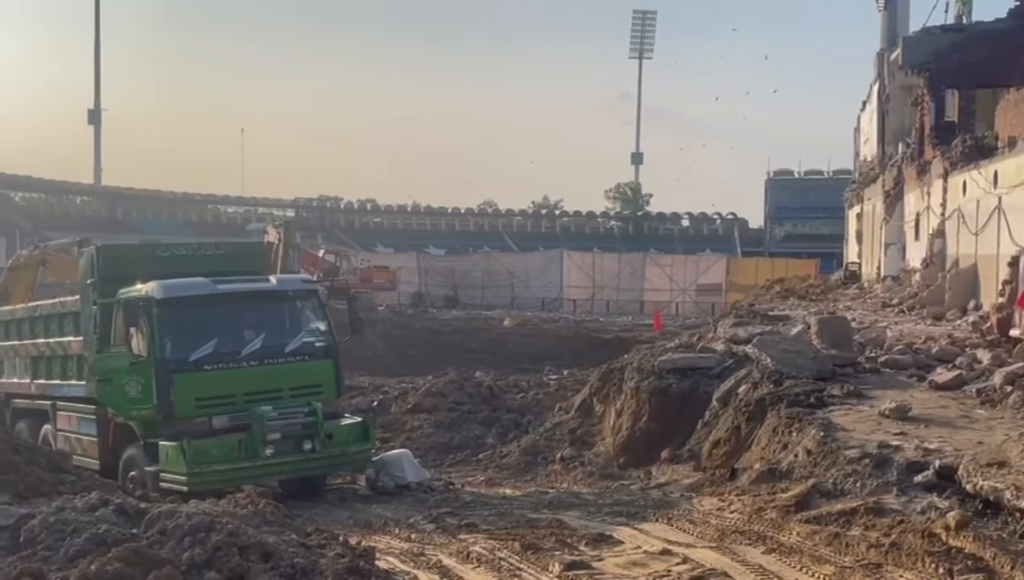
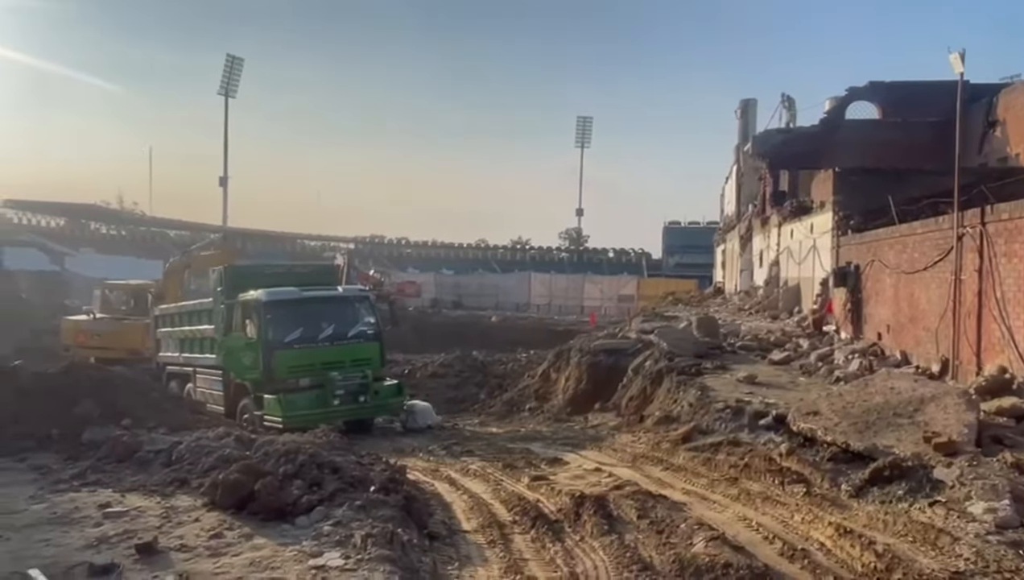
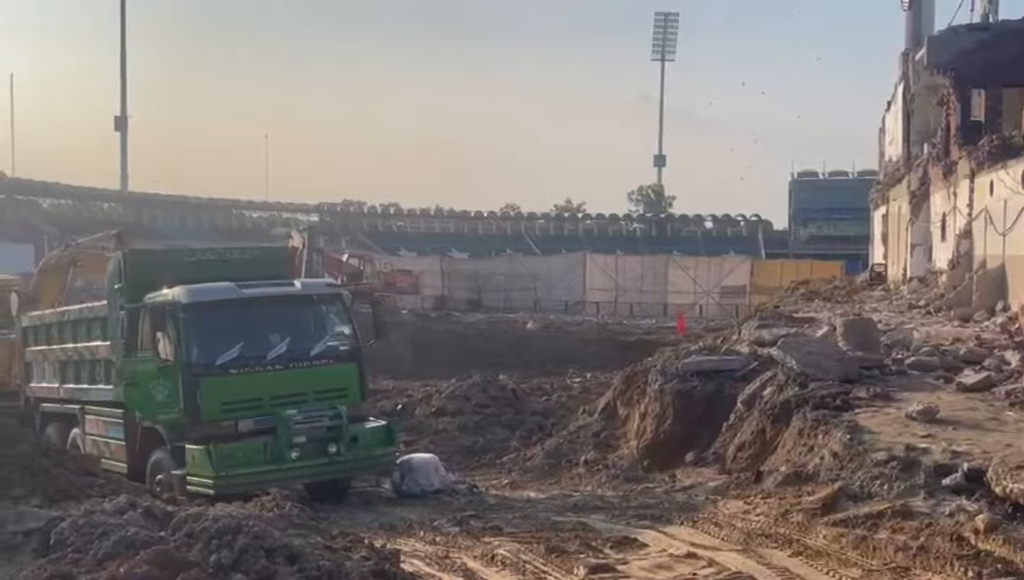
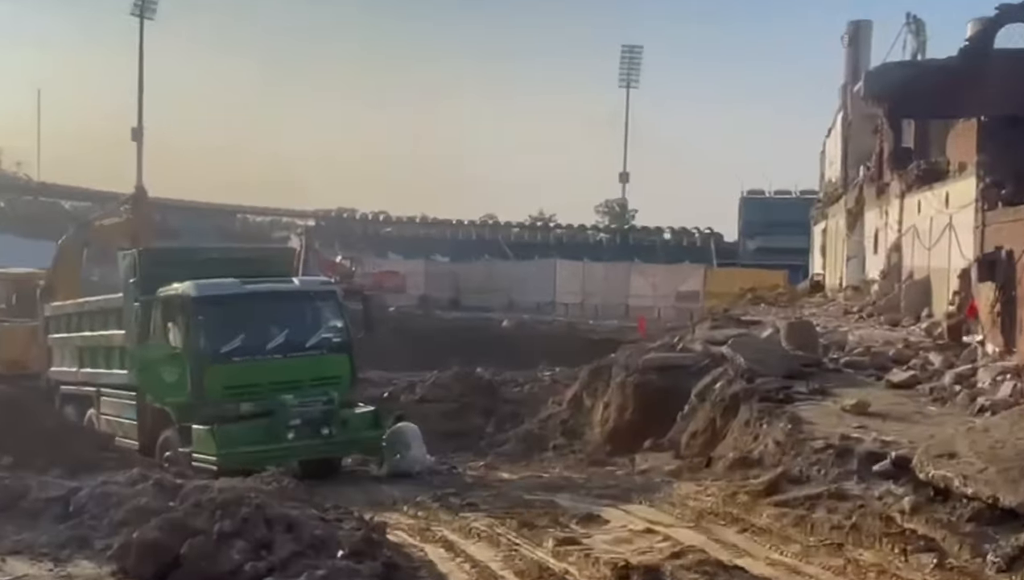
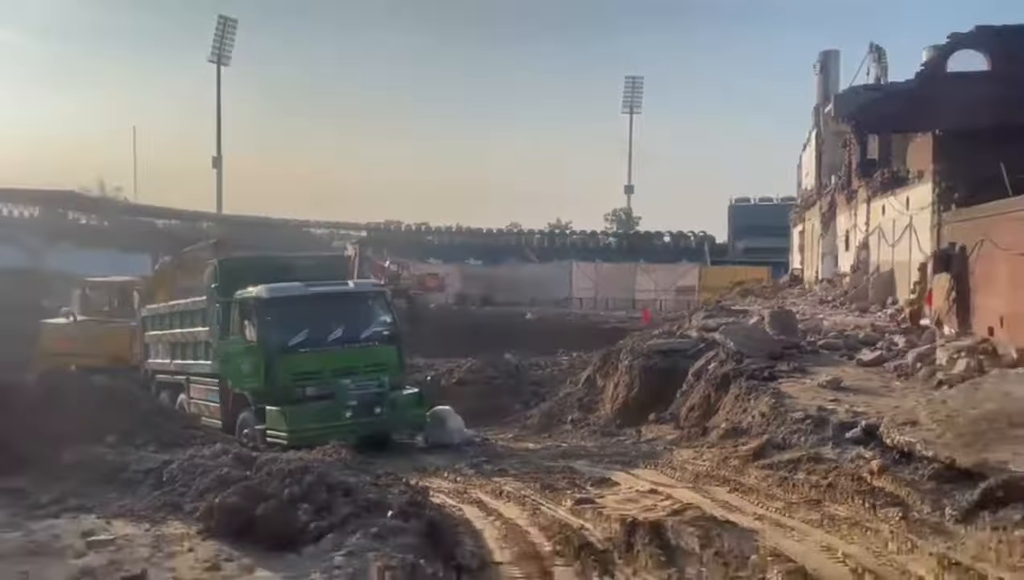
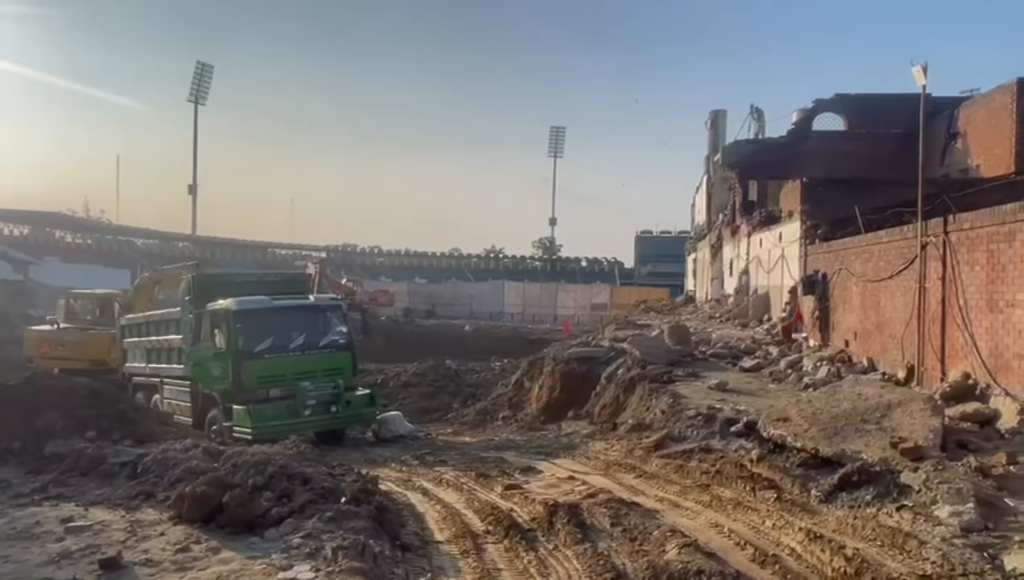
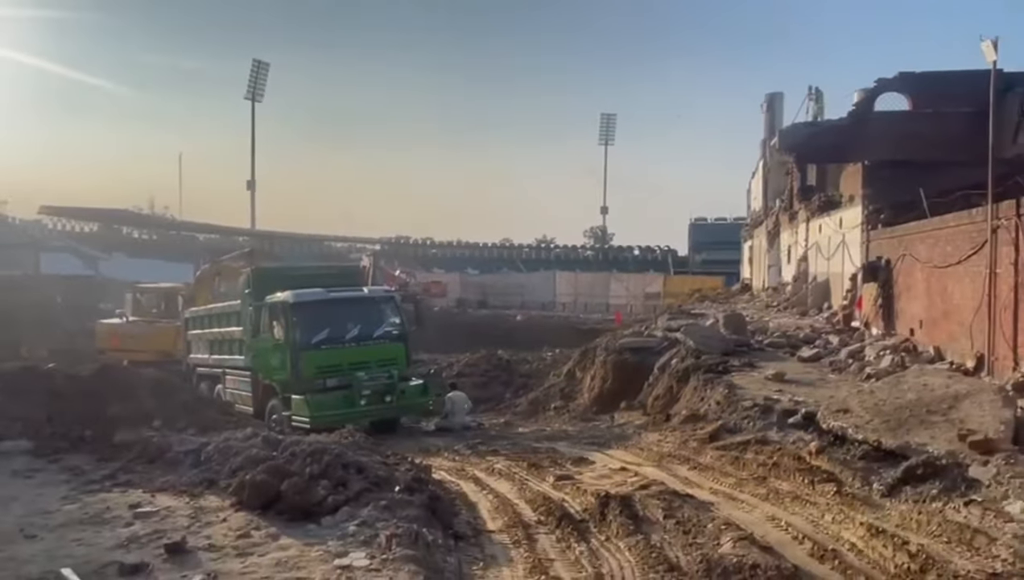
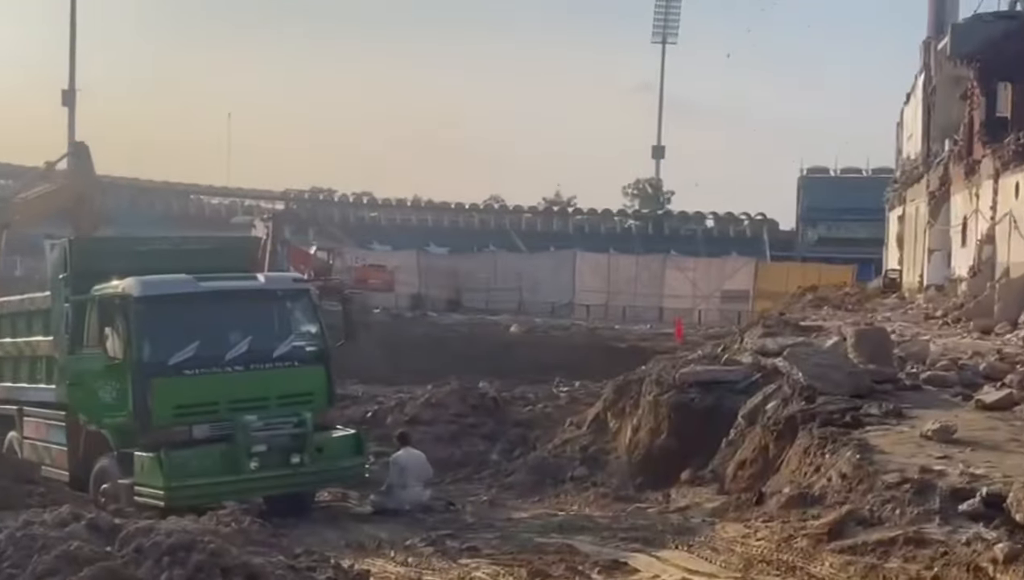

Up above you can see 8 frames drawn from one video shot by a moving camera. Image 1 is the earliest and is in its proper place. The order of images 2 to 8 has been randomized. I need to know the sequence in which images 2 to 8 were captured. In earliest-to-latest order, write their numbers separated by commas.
3, 5, 7, 6, 2, 4, 8
